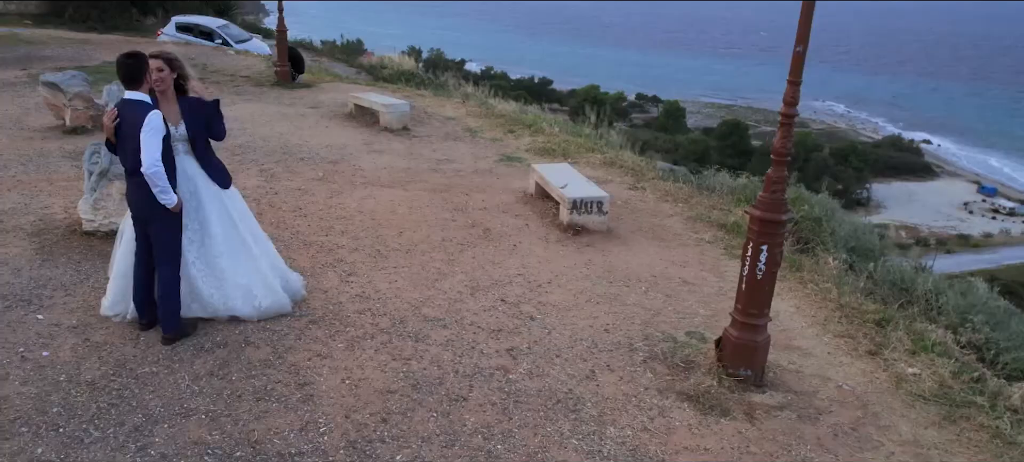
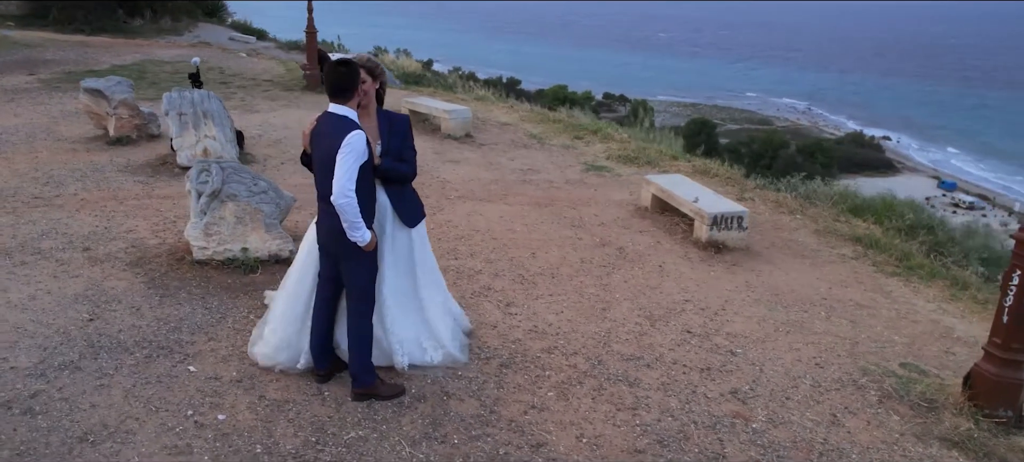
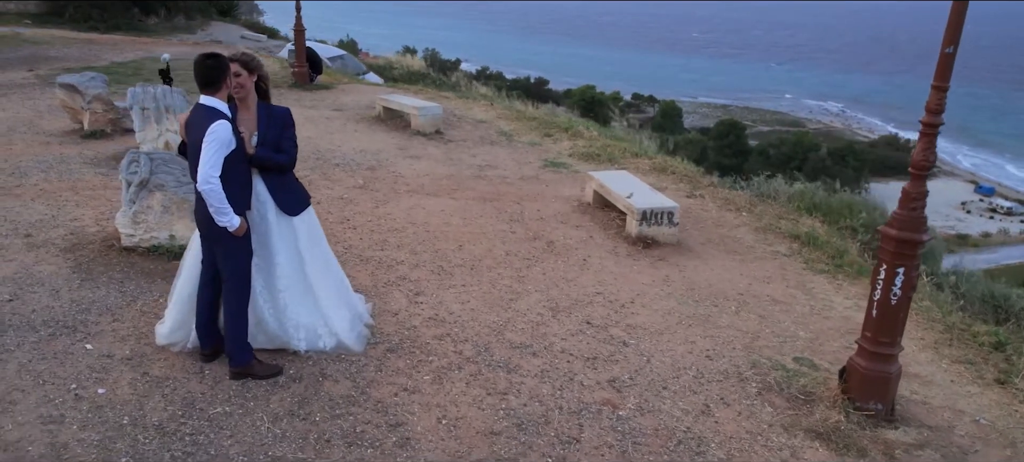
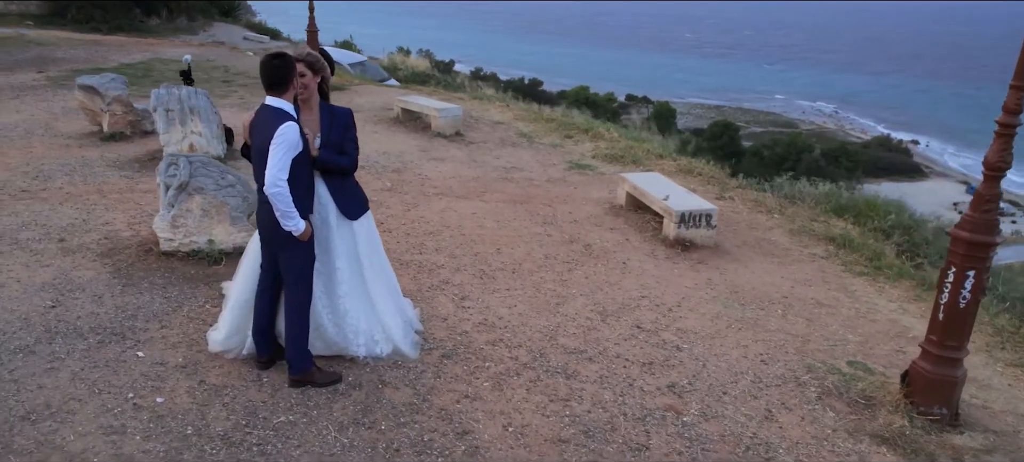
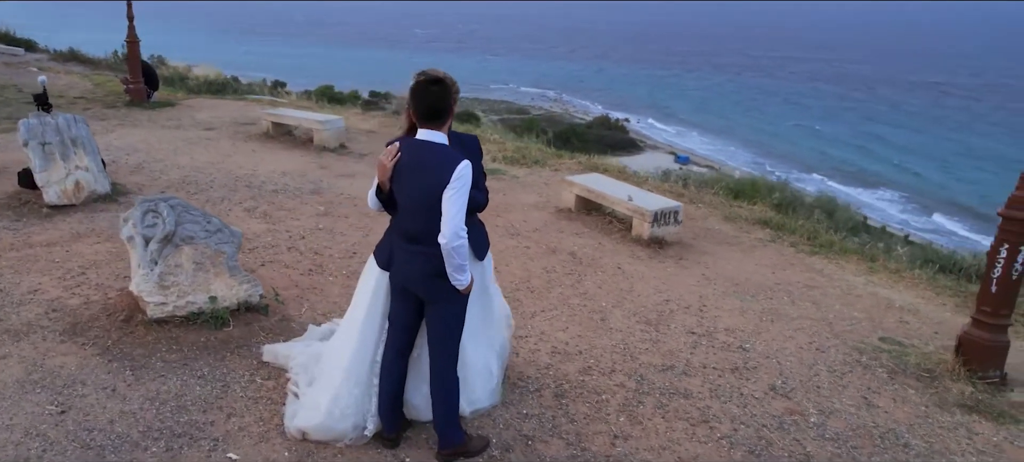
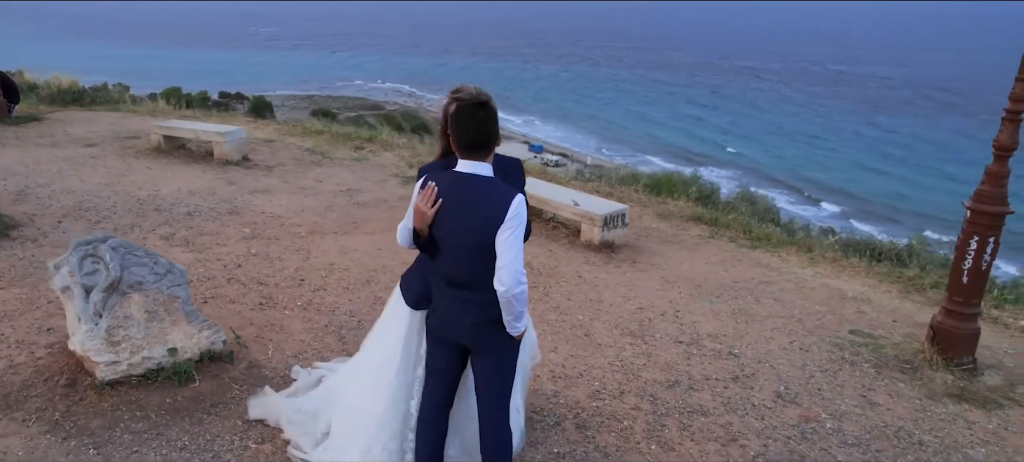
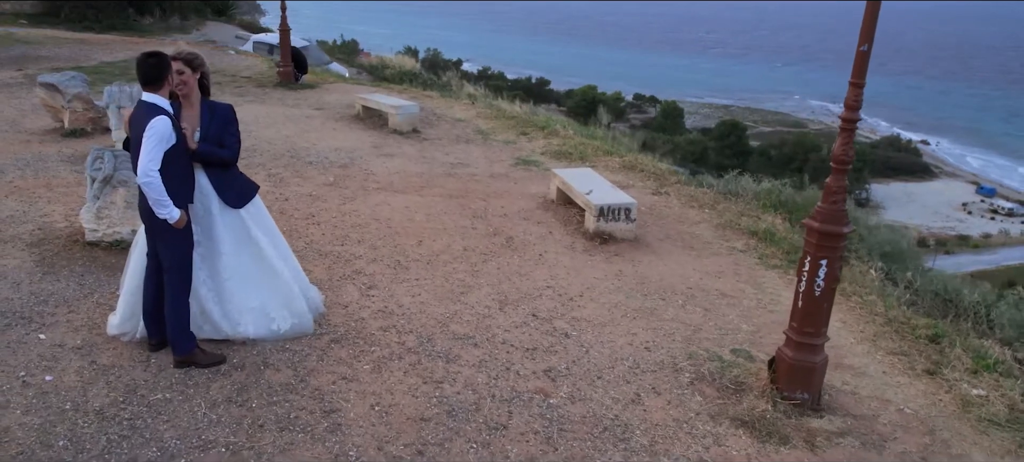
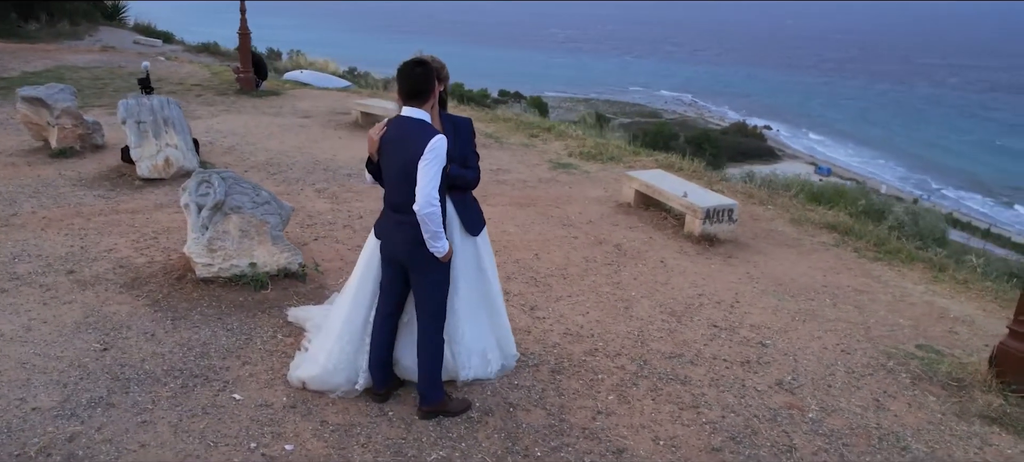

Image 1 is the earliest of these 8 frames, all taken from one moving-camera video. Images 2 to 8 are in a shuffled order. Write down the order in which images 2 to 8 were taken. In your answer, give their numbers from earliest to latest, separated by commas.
7, 3, 4, 2, 8, 5, 6
